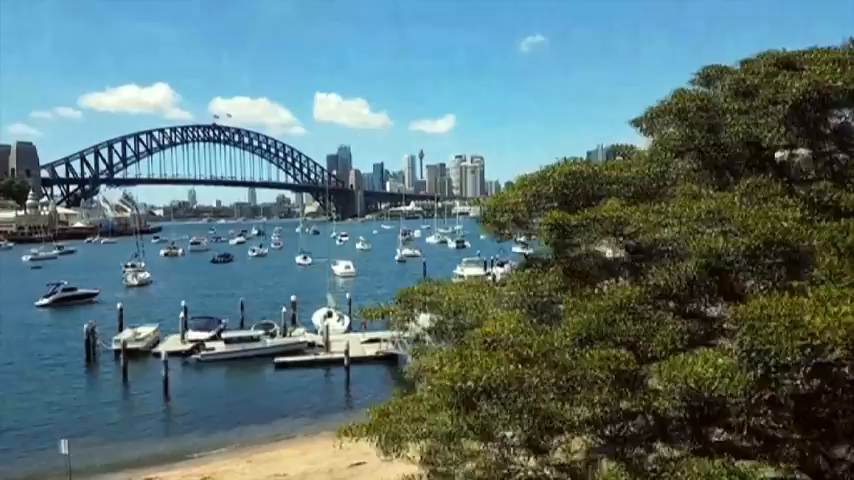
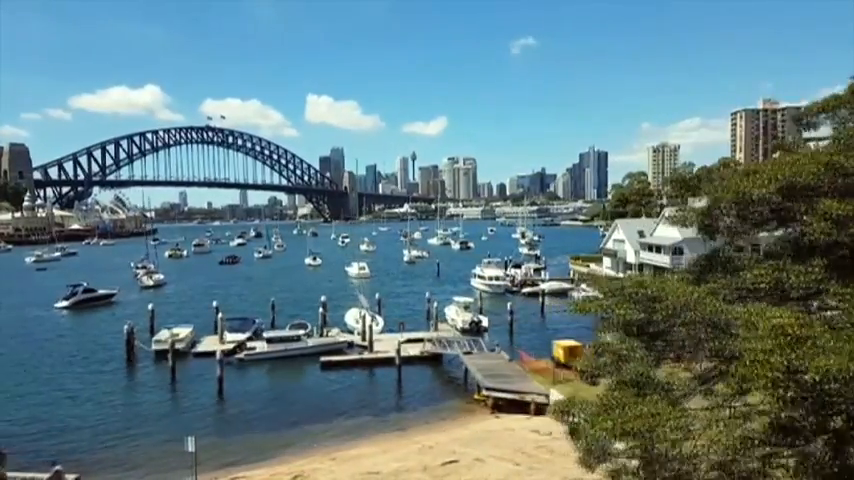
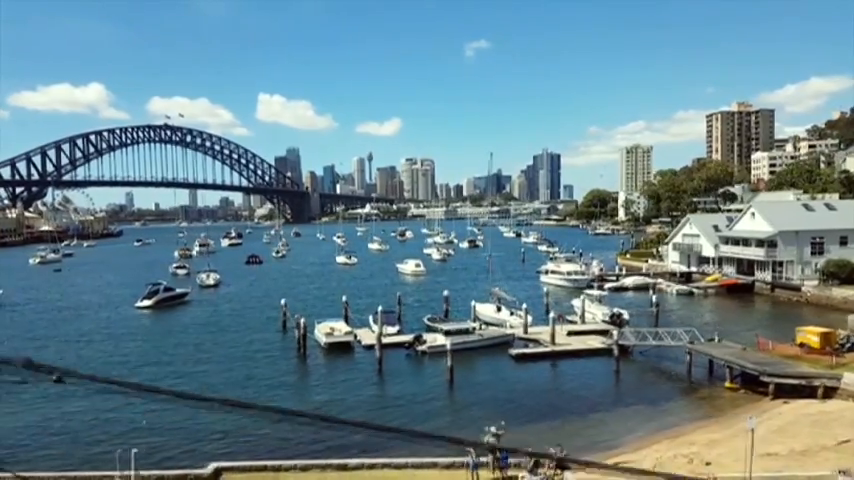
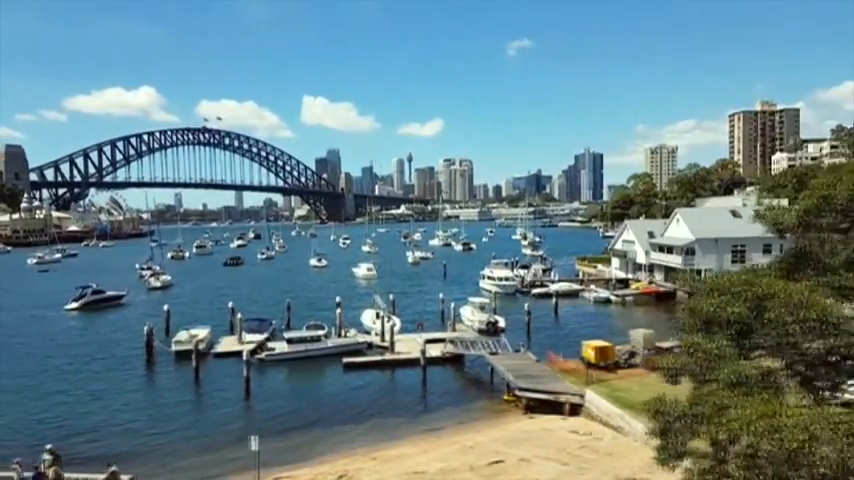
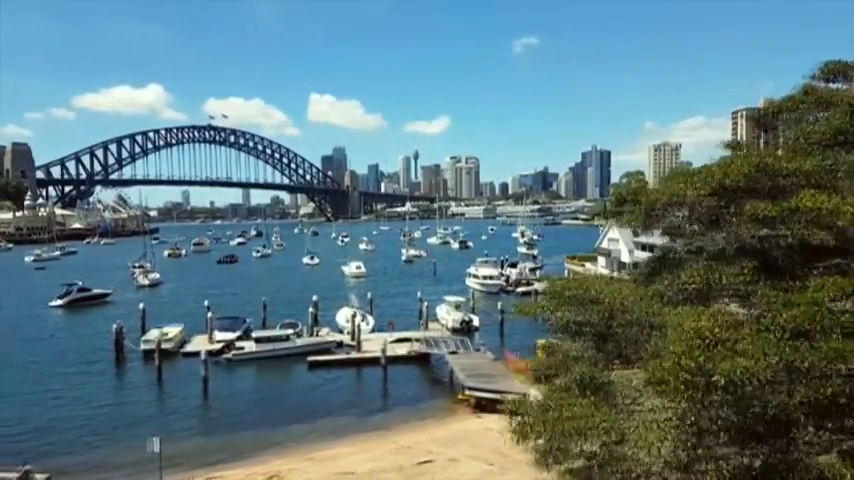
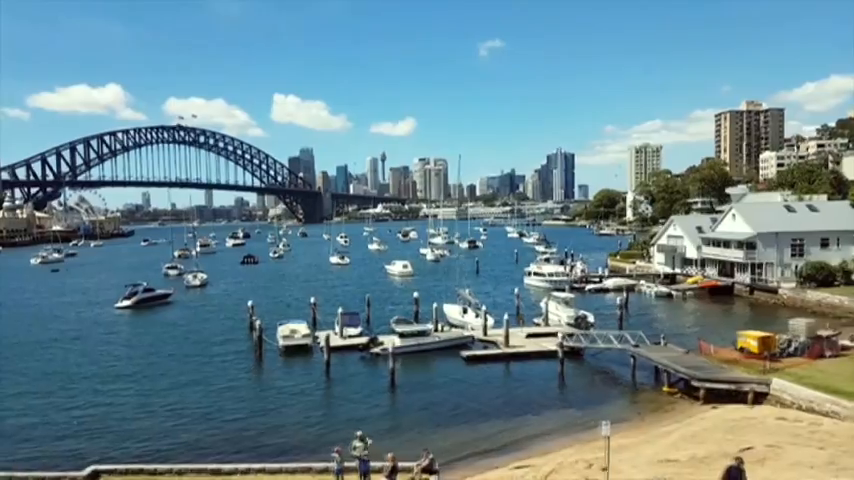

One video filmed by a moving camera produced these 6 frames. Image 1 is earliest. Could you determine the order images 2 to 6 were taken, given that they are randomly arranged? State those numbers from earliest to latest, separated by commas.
5, 2, 4, 6, 3
